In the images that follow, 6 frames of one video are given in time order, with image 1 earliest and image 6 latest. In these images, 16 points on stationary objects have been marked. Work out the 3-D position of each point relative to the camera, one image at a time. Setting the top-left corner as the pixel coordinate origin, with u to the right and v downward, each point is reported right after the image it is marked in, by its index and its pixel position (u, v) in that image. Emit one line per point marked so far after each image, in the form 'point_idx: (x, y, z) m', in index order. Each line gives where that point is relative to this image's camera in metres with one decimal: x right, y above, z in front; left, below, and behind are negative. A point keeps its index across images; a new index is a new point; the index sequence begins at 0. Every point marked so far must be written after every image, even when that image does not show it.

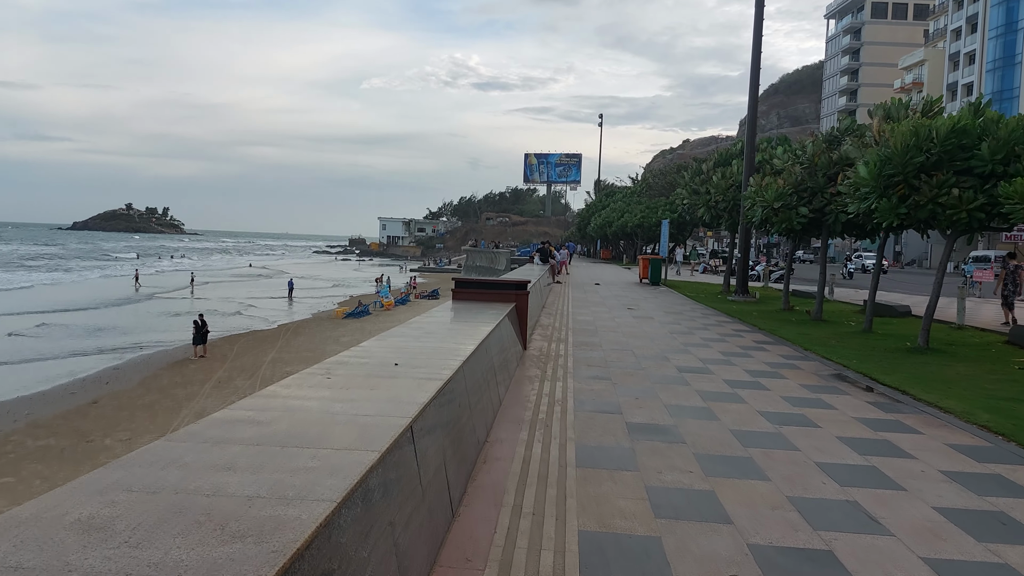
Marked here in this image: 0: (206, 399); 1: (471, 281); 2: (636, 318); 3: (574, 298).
0: (-7.0, -2.5, +19.1) m
1: (-0.5, +0.1, +10.3) m
2: (+2.2, -0.6, +14.8) m
3: (+1.4, -0.3, +18.8) m
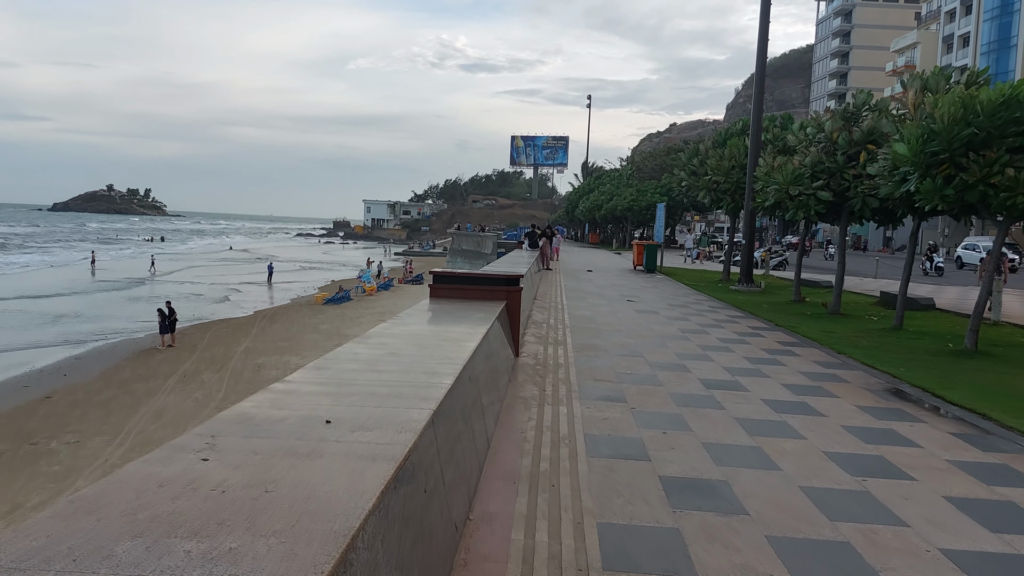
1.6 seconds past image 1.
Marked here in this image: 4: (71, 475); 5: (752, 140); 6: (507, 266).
0: (-7.2, -2.2, +17.7) m
1: (-0.6, +0.1, +8.9) m
2: (+2.0, -0.4, +13.5) m
3: (+1.1, 0.0, +17.5) m
4: (-6.2, -2.6, +11.8) m
5: (+4.8, +3.0, +16.7) m
6: (-0.1, +0.4, +15.1) m
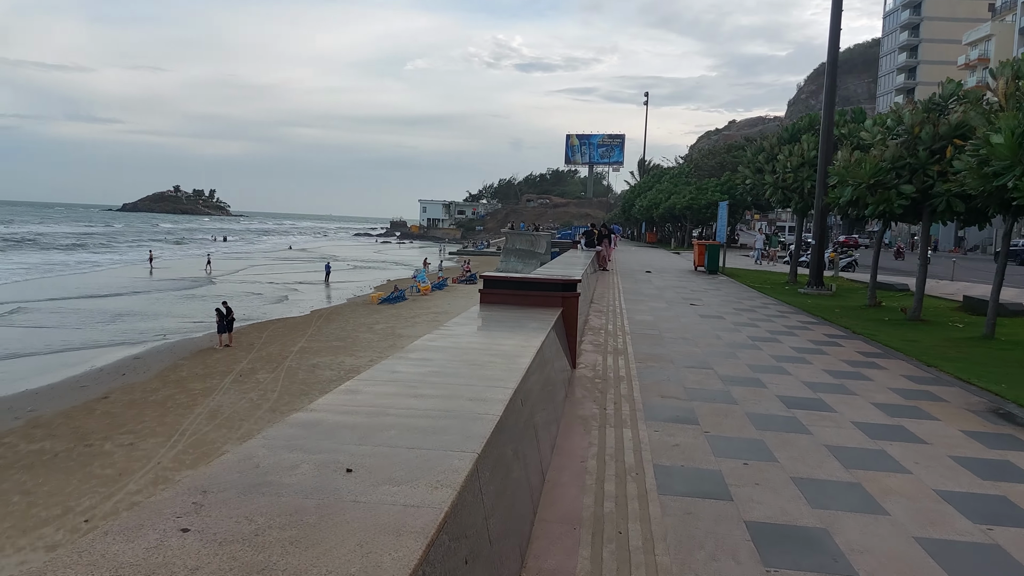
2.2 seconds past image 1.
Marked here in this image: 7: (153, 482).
0: (-6.1, -2.2, +17.6) m
1: (-0.1, +0.1, +8.4) m
2: (+2.9, -0.5, +12.9) m
3: (+2.3, 0.0, +16.9) m
4: (-5.5, -2.6, +11.7) m
5: (+5.9, +2.9, +15.9) m
6: (+0.9, +0.4, +14.5) m
7: (-4.9, -2.6, +11.4) m
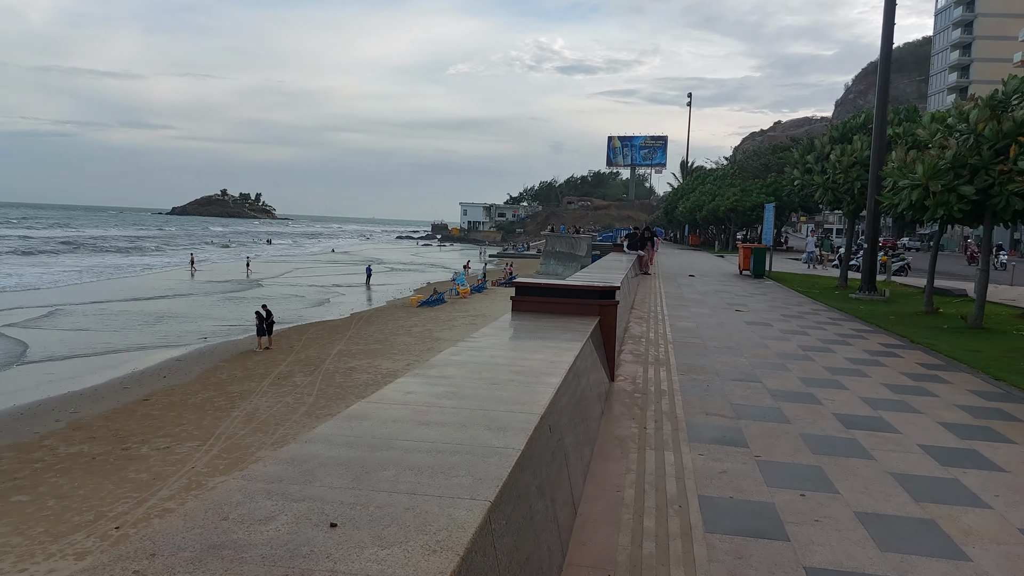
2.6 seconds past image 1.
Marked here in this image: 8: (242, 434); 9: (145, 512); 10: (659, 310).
0: (-5.3, -2.3, +17.5) m
1: (+0.3, 0.0, +8.1) m
2: (+3.5, -0.5, +12.3) m
3: (+3.0, -0.1, +16.4) m
4: (-5.0, -2.7, +11.6) m
5: (+6.6, +2.8, +15.2) m
6: (+1.5, +0.3, +14.1) m
7: (-4.4, -2.7, +11.2) m
8: (-4.6, -2.5, +14.3) m
9: (-4.5, -2.7, +10.2) m
10: (+2.5, -0.3, +14.1) m
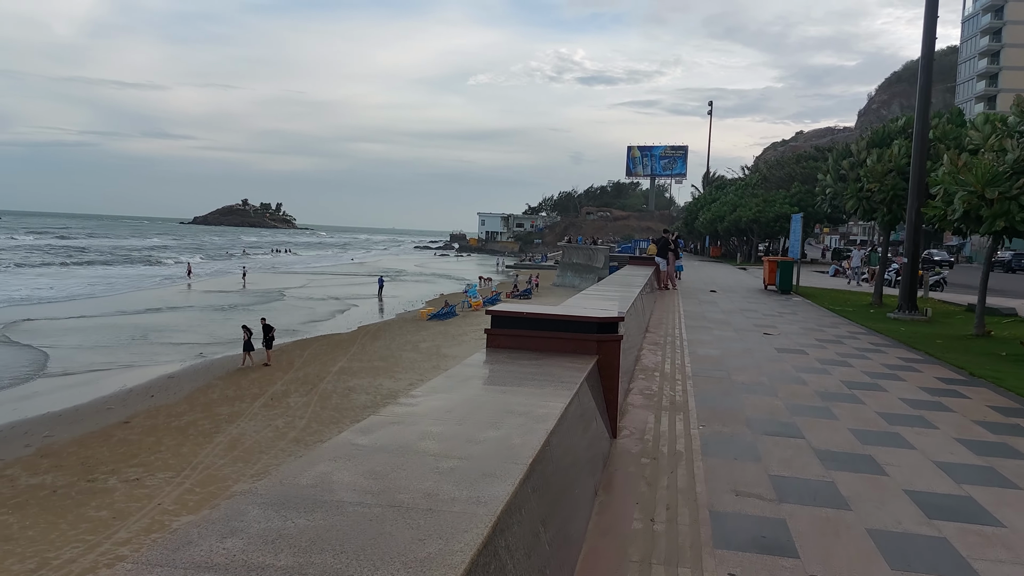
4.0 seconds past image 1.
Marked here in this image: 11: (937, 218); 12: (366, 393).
0: (-5.2, -2.6, +16.4) m
1: (+0.2, -0.2, +6.8) m
2: (+3.5, -0.8, +11.0) m
3: (+3.2, -0.4, +15.1) m
4: (-5.0, -2.9, +10.4) m
5: (+6.7, +2.5, +13.9) m
6: (+1.6, 0.0, +12.9) m
7: (-4.4, -2.9, +10.1) m
8: (-4.6, -2.7, +13.1) m
9: (-4.5, -2.9, +9.0) m
10: (+2.5, -0.6, +12.8) m
11: (+6.1, +1.0, +12.1) m
12: (-3.3, -2.4, +19.1) m
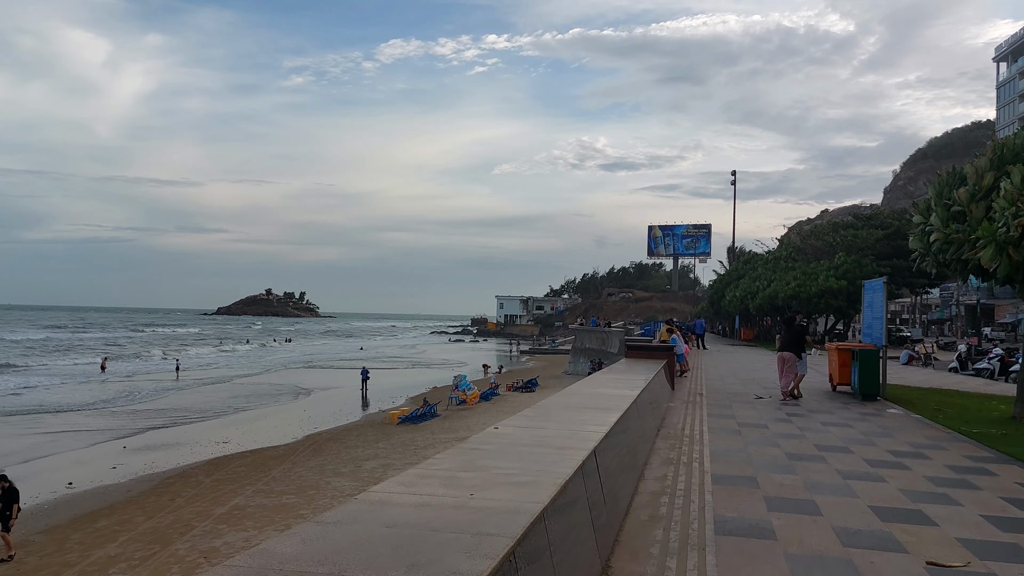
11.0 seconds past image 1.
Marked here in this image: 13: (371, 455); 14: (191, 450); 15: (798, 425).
0: (-5.8, -4.1, +11.1) m
1: (-0.8, -0.6, +1.7) m
2: (+2.6, -1.6, +5.7) m
3: (+2.4, -1.7, +9.8) m
4: (-5.8, -3.8, +5.2) m
5: (+5.9, +1.4, +8.8) m
6: (+0.8, -1.0, +7.7) m
7: (-5.3, -3.7, +4.8) m
8: (-5.3, -3.9, +7.9) m
9: (-5.4, -3.7, +3.7) m
10: (+1.7, -1.6, +7.5) m
11: (+5.2, +0.1, +6.9) m
12: (-3.9, -4.1, +13.8) m
13: (-3.0, -4.1, +17.7) m
14: (-7.3, -4.1, +19.0) m
15: (+2.8, -1.6, +7.9) m
